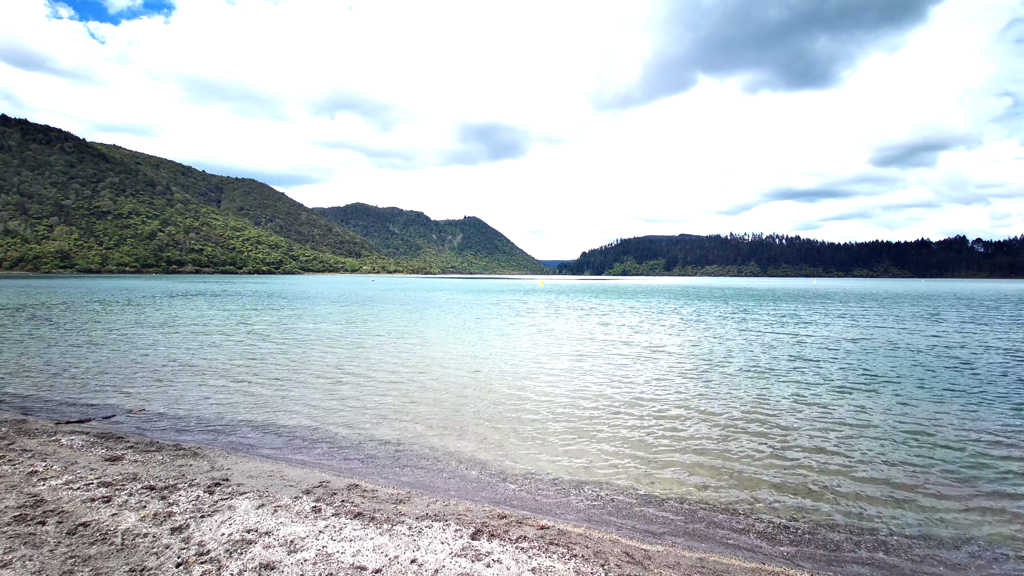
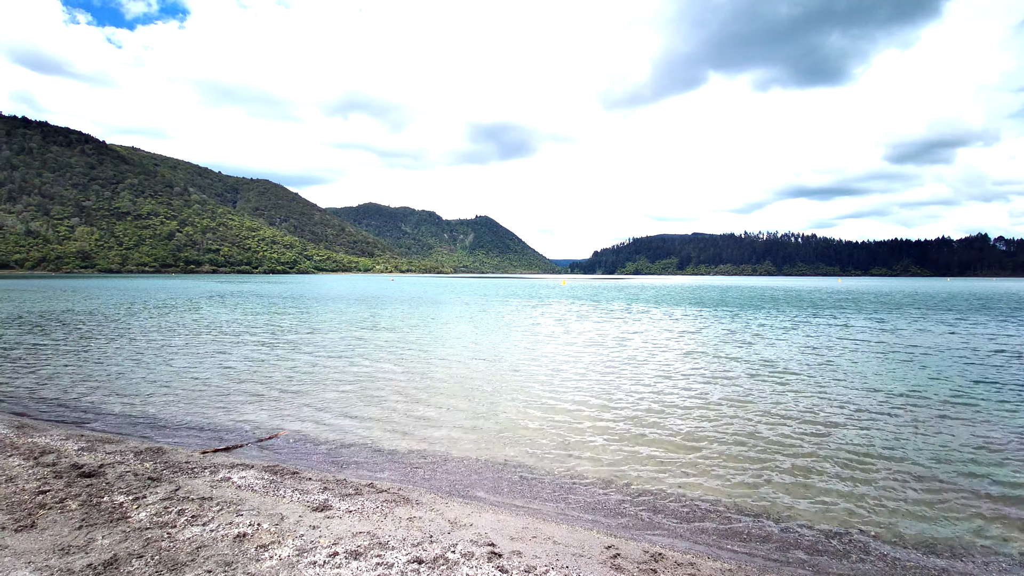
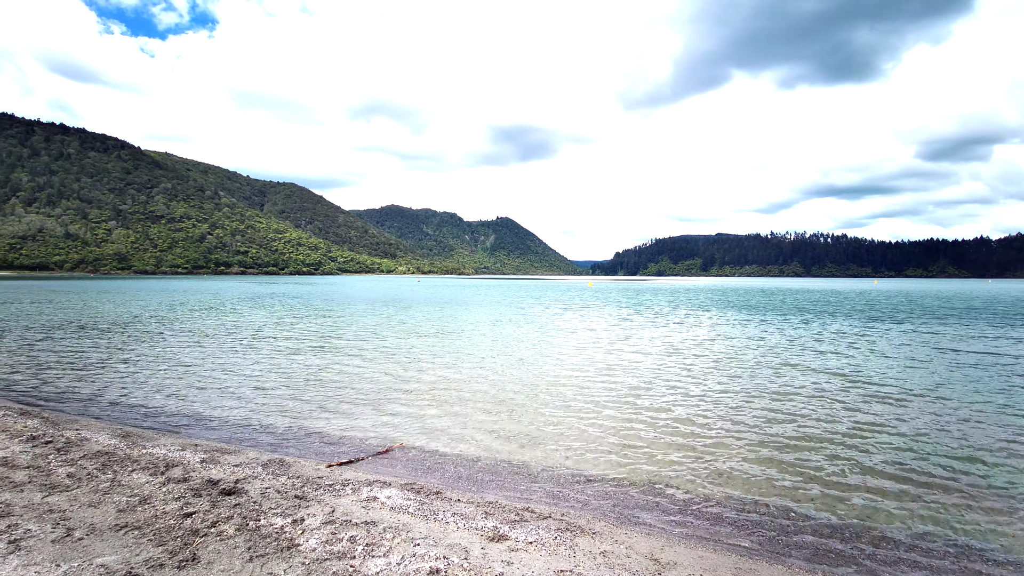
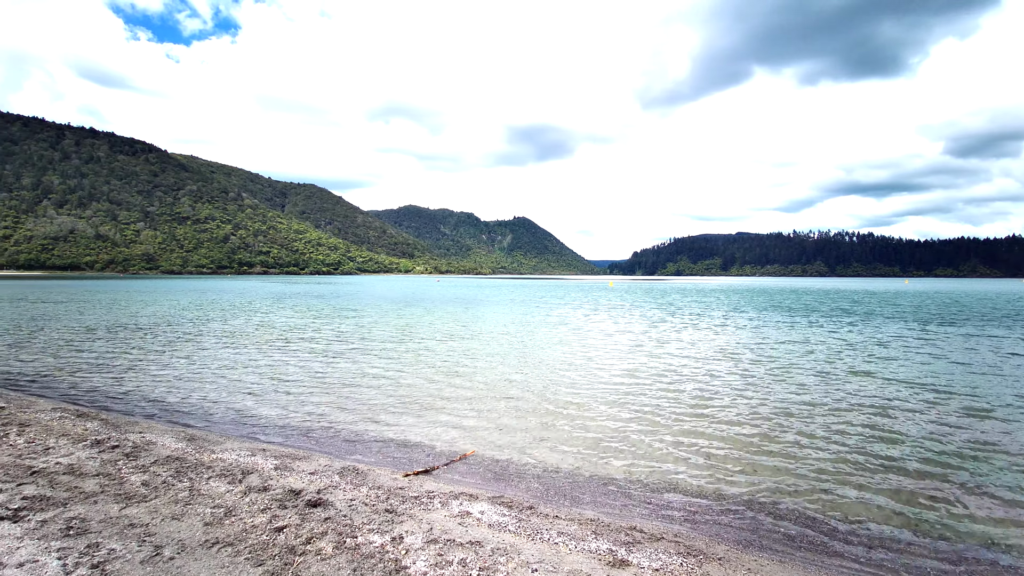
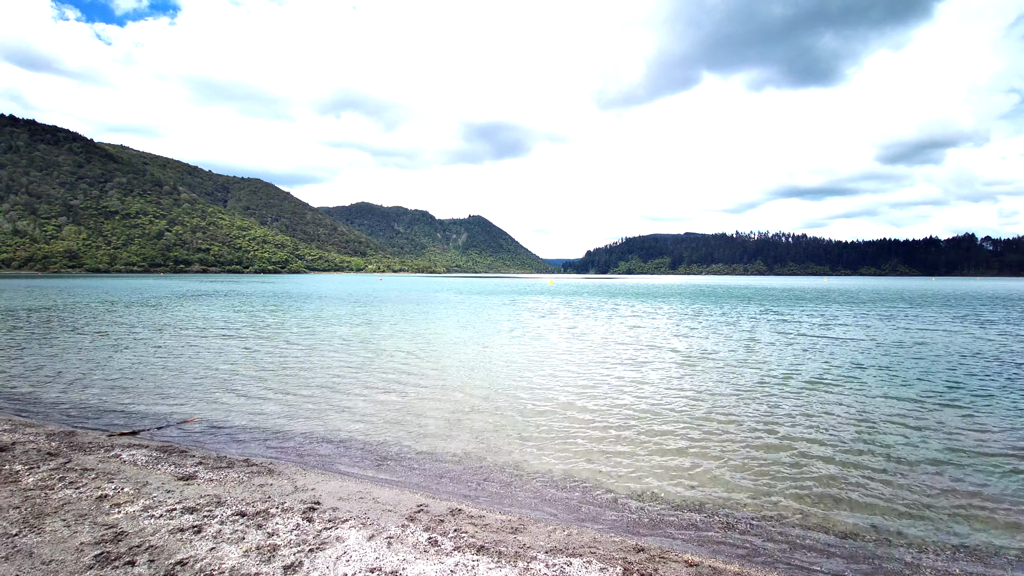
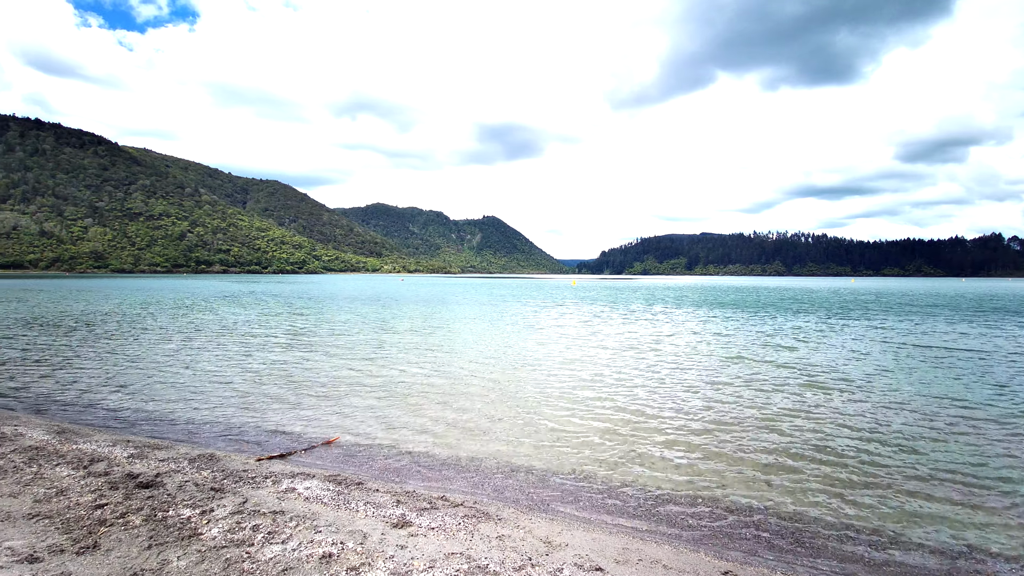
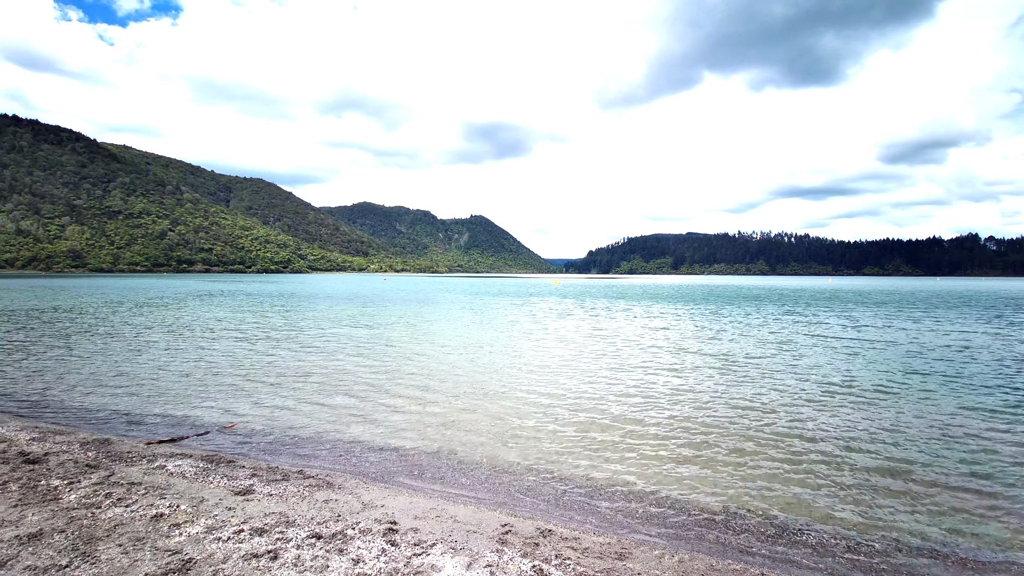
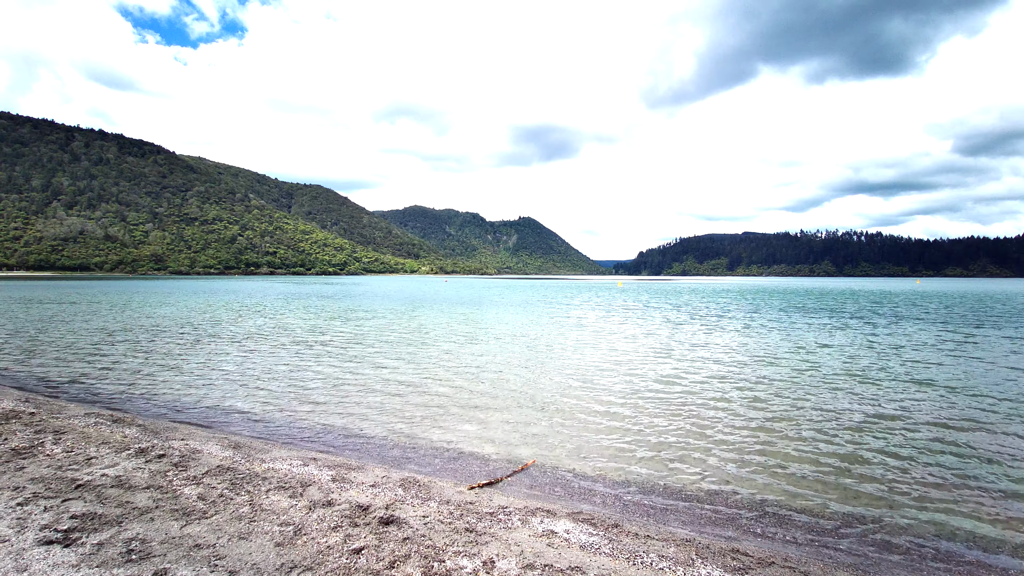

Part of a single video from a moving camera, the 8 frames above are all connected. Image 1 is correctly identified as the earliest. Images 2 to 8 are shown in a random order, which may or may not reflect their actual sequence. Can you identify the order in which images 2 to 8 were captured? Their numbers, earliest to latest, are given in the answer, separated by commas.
5, 7, 2, 6, 3, 4, 8
